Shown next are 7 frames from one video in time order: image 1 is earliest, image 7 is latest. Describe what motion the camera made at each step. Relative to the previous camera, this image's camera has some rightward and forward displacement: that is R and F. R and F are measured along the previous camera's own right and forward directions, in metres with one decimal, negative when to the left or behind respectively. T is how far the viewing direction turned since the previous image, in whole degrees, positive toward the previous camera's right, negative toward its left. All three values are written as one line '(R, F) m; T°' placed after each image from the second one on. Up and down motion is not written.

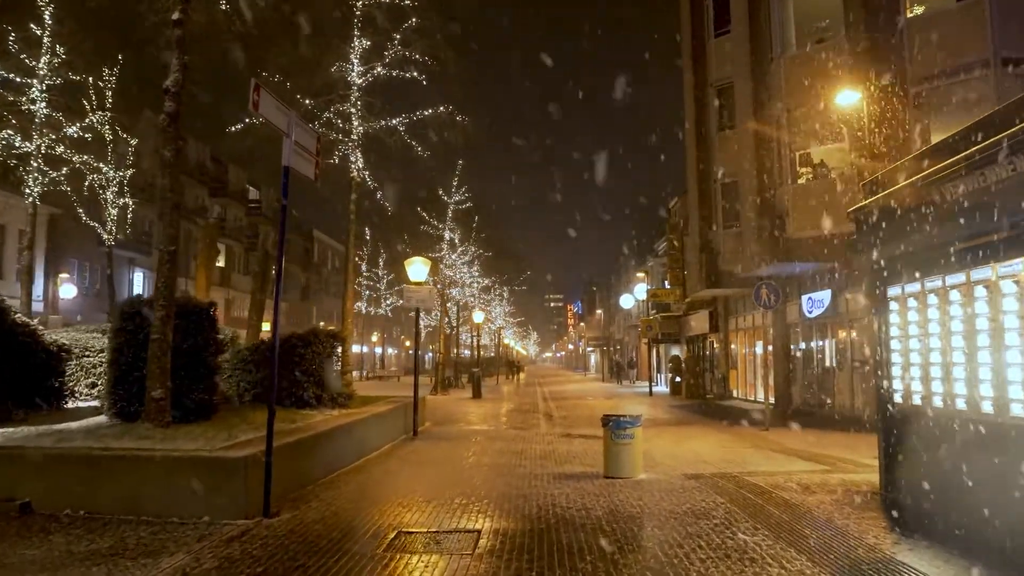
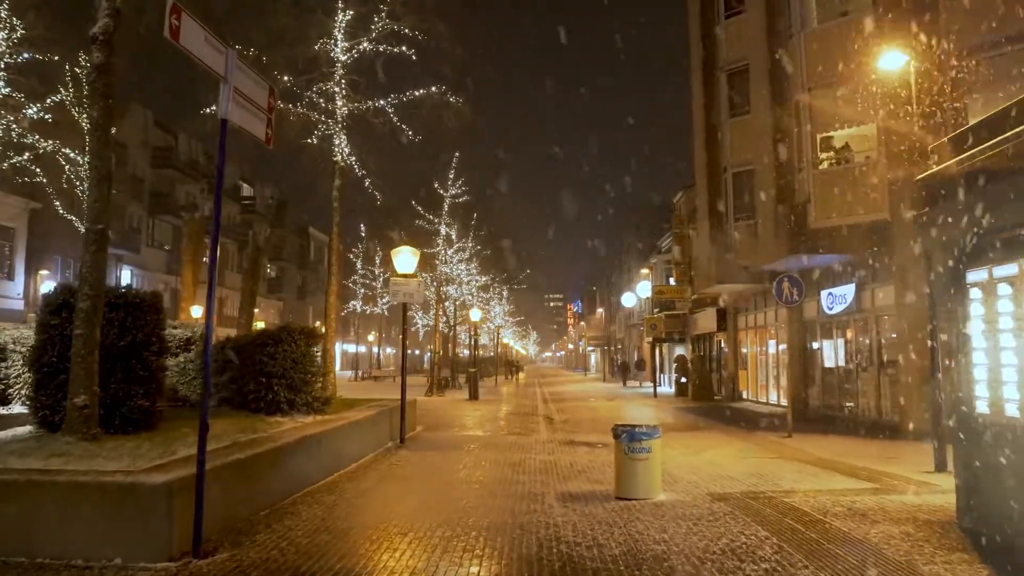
(0.0, +1.5) m; 0°
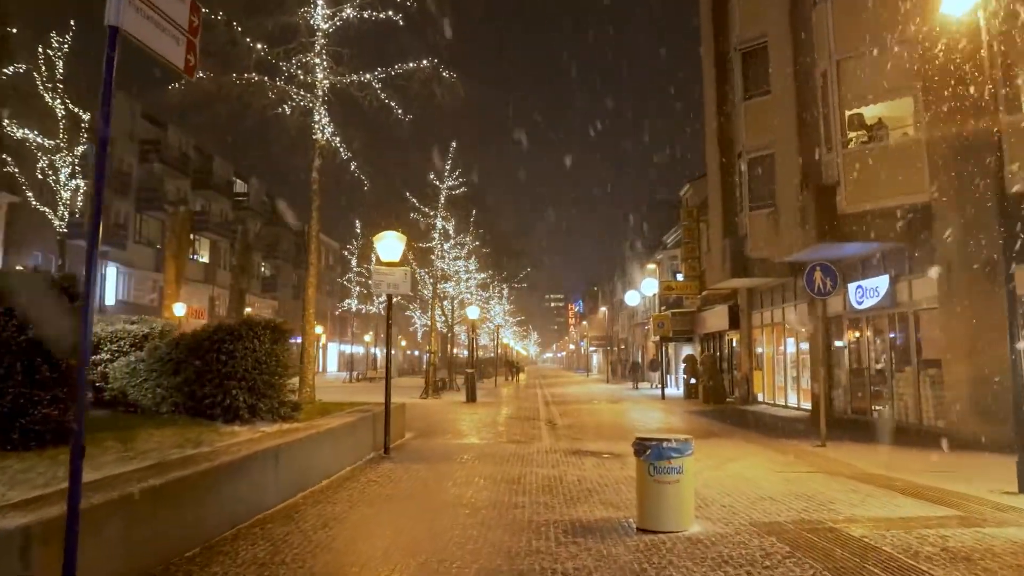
(0.0, +1.7) m; 0°
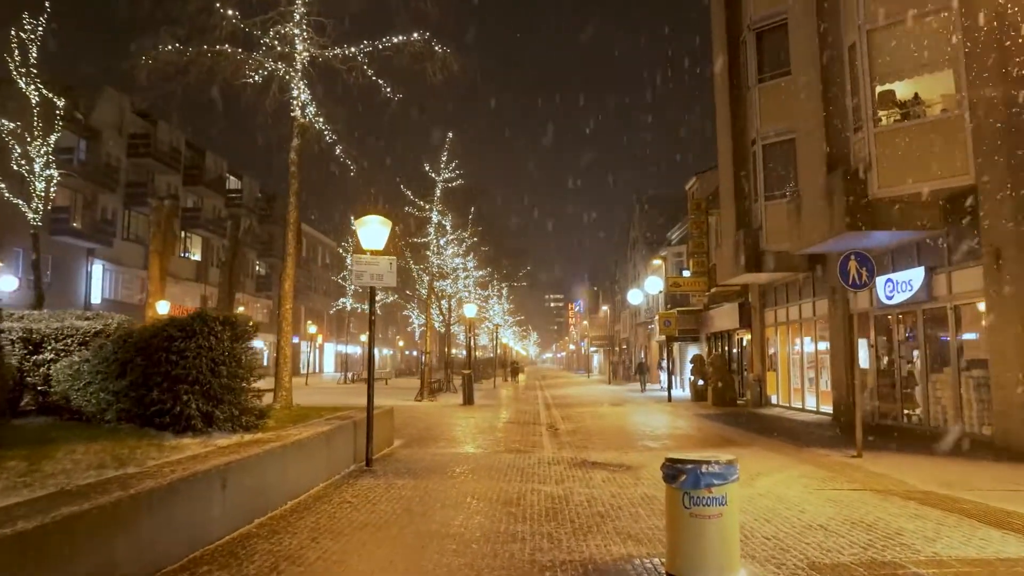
(0.0, +1.5) m; 0°
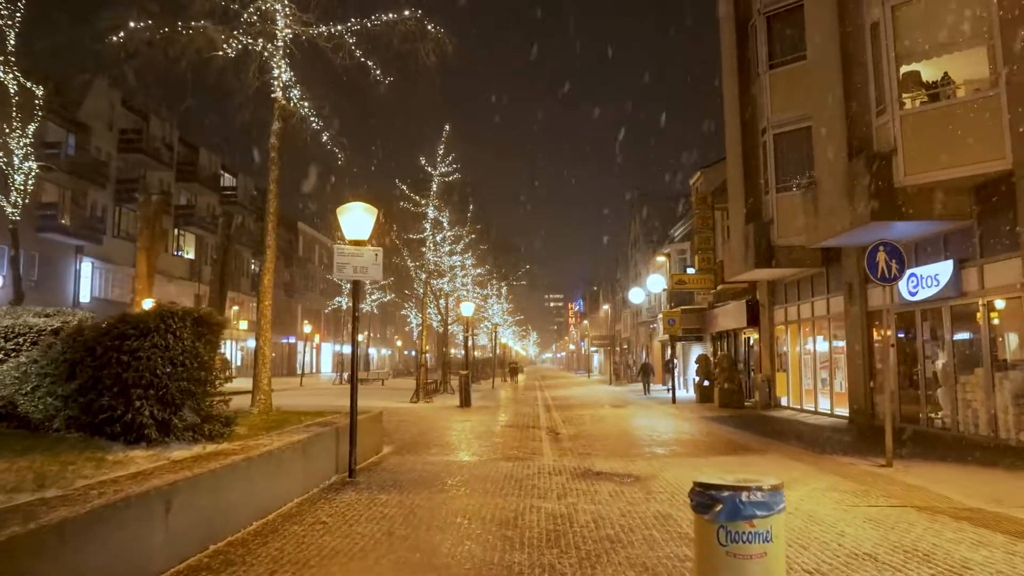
(0.0, +1.1) m; 0°
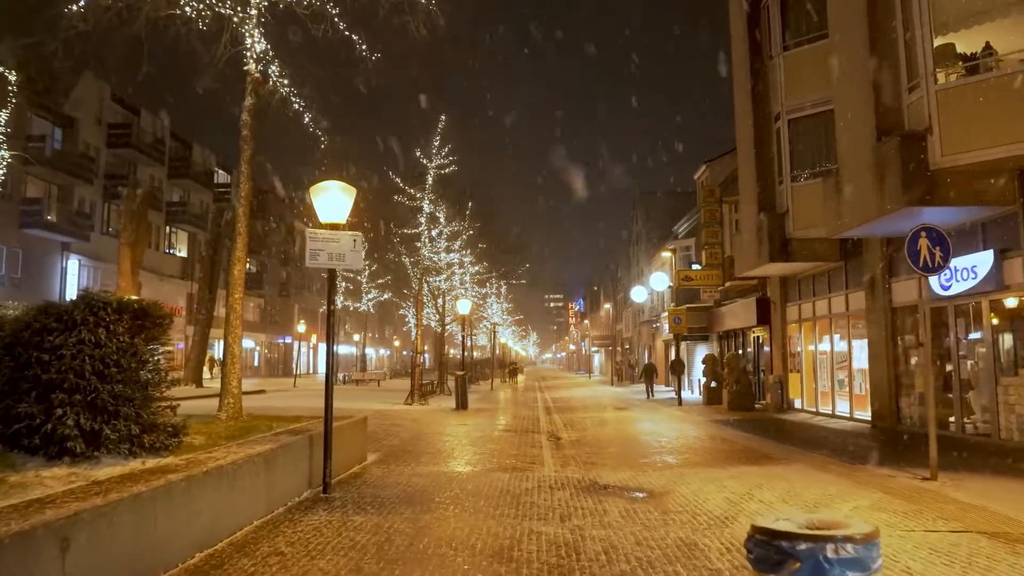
(0.0, +1.3) m; 0°
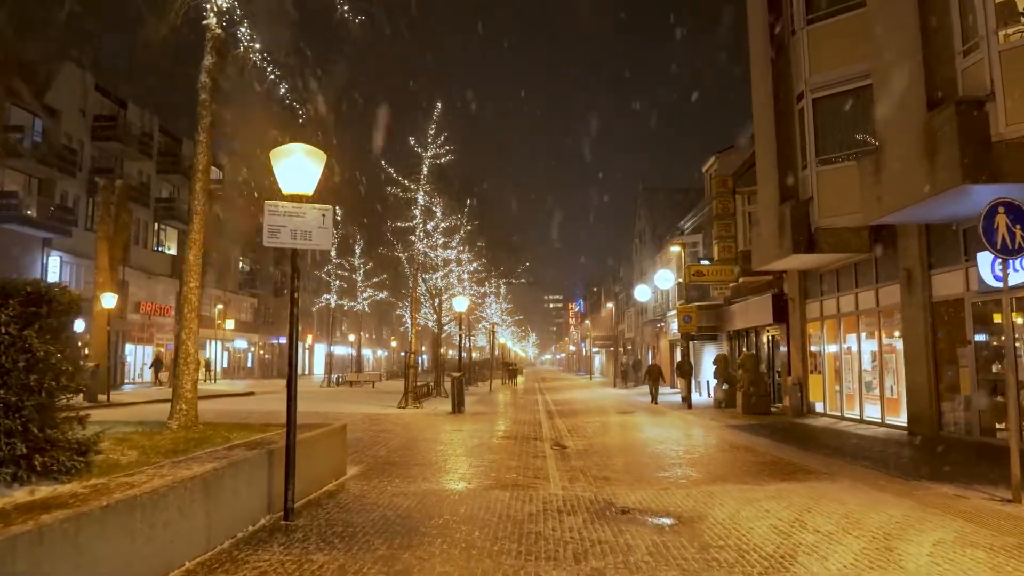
(0.0, +1.6) m; 0°
